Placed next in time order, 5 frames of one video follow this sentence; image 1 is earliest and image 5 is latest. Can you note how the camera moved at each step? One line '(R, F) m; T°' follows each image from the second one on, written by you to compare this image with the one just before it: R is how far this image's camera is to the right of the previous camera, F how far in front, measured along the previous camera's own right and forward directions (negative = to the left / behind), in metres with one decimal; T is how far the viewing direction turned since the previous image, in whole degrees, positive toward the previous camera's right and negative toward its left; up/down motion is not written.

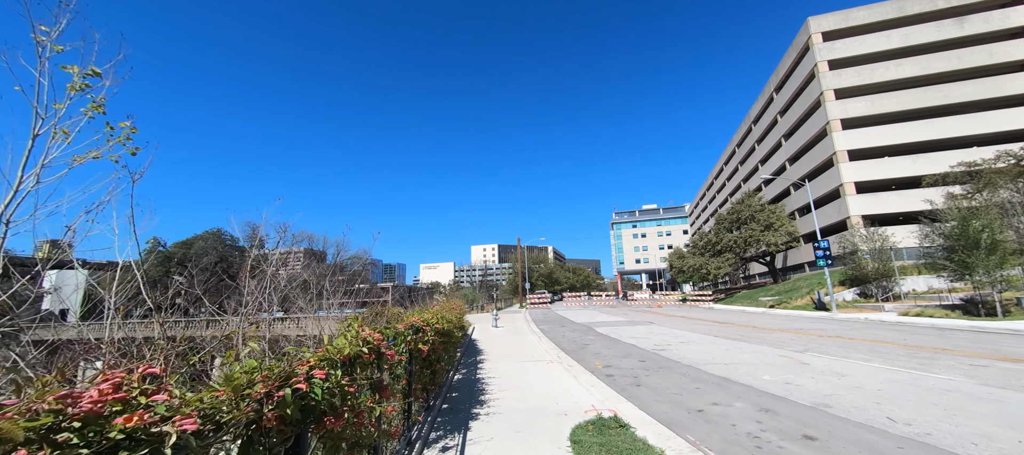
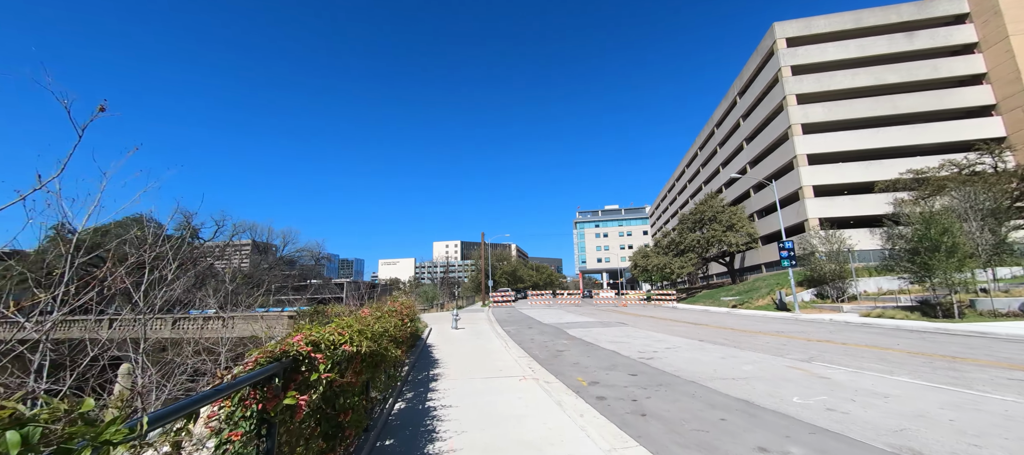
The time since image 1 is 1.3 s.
(0.0, +1.6) m; +5°
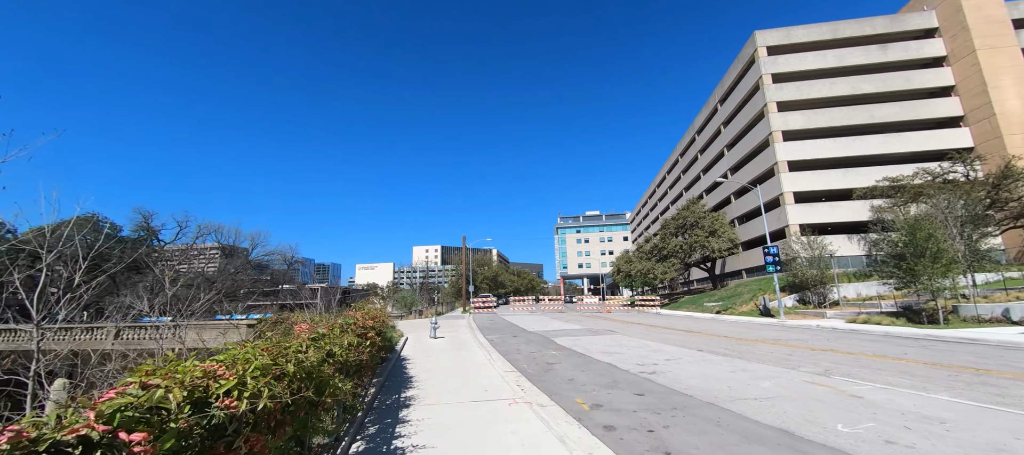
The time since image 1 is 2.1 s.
(-0.1, +0.9) m; +3°
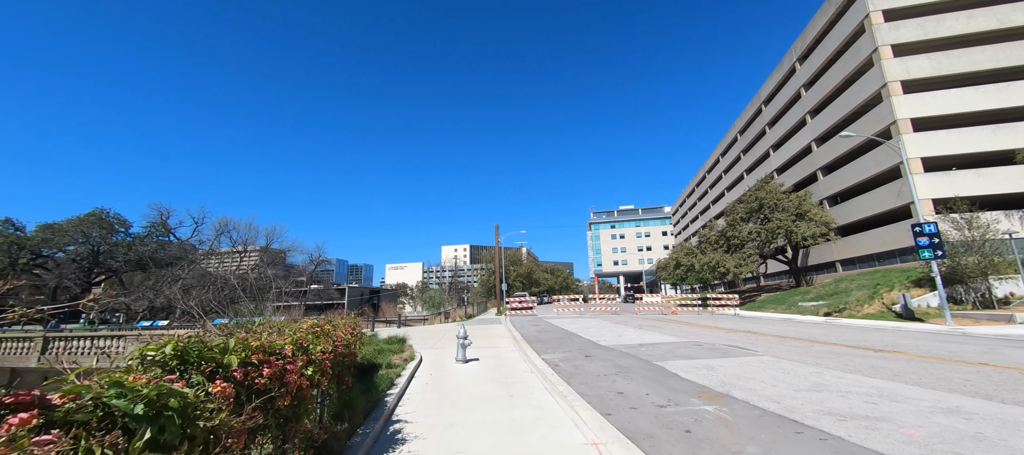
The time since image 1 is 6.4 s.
(-1.0, +5.0) m; -4°
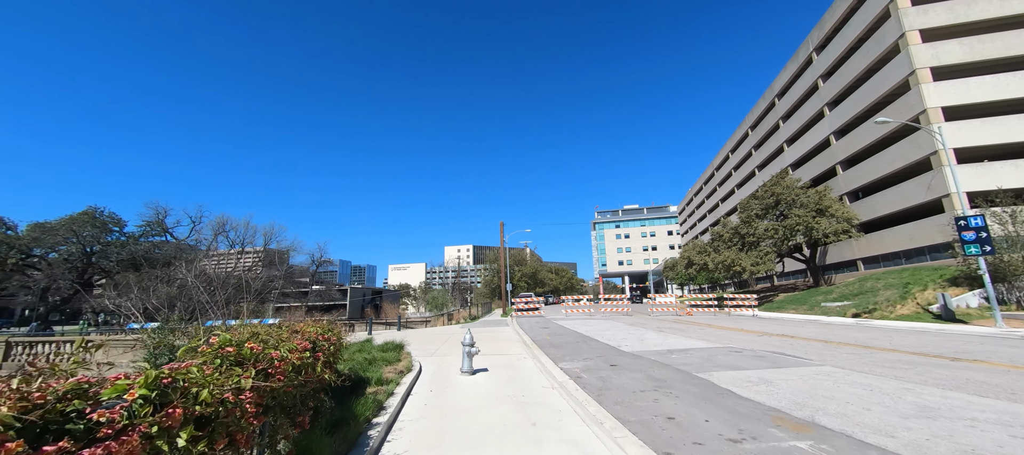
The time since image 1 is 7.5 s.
(-0.2, +1.2) m; 0°
